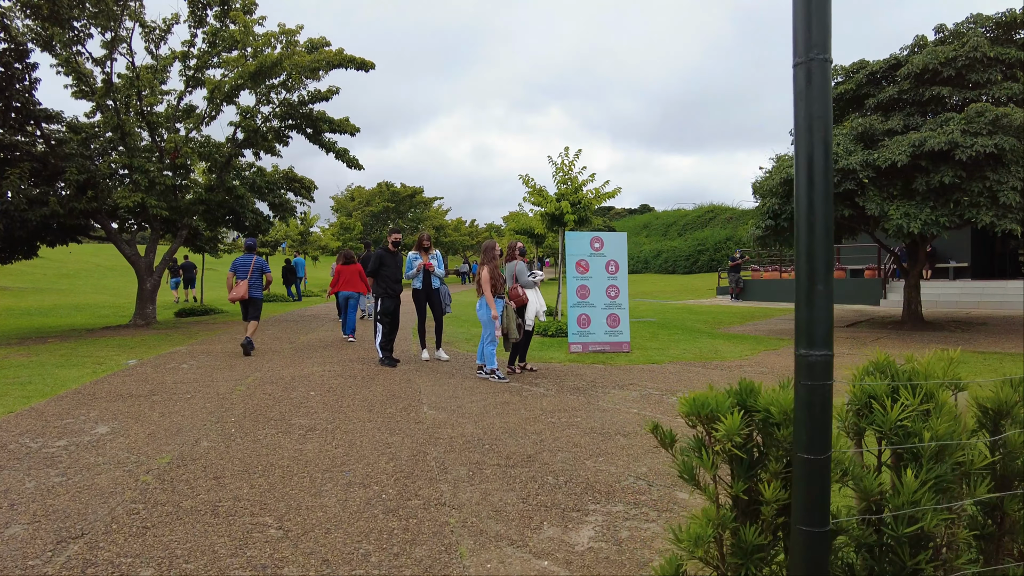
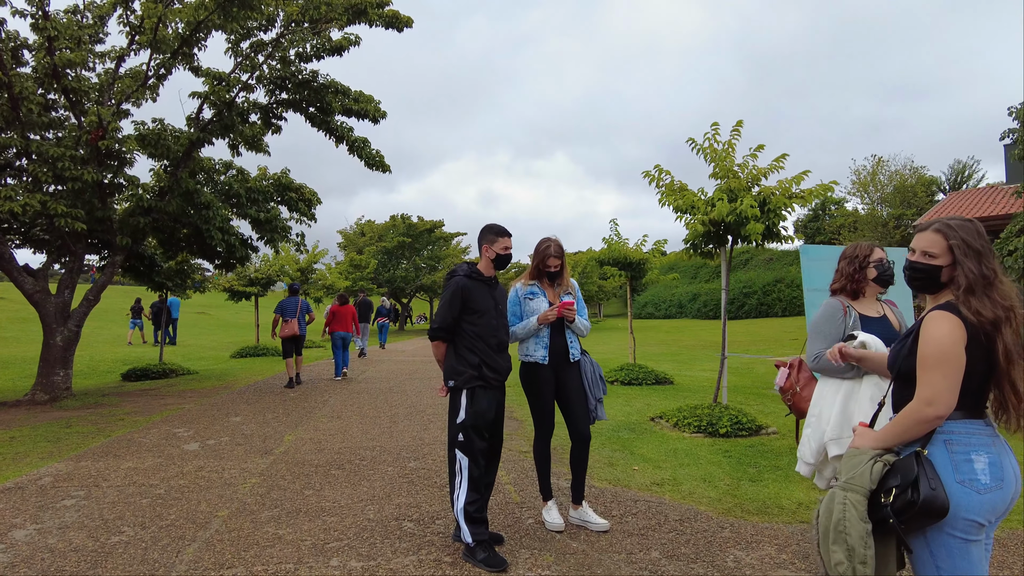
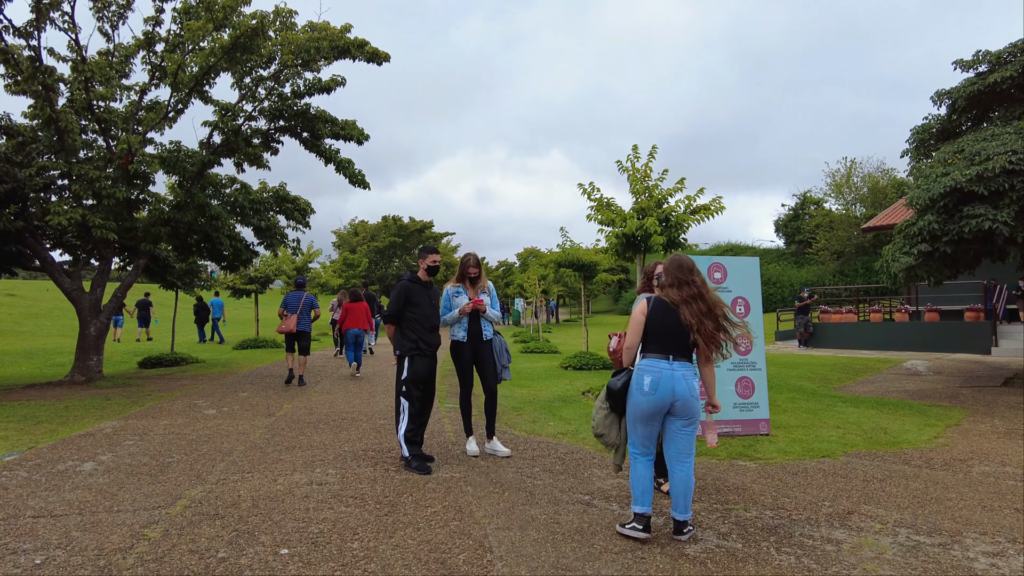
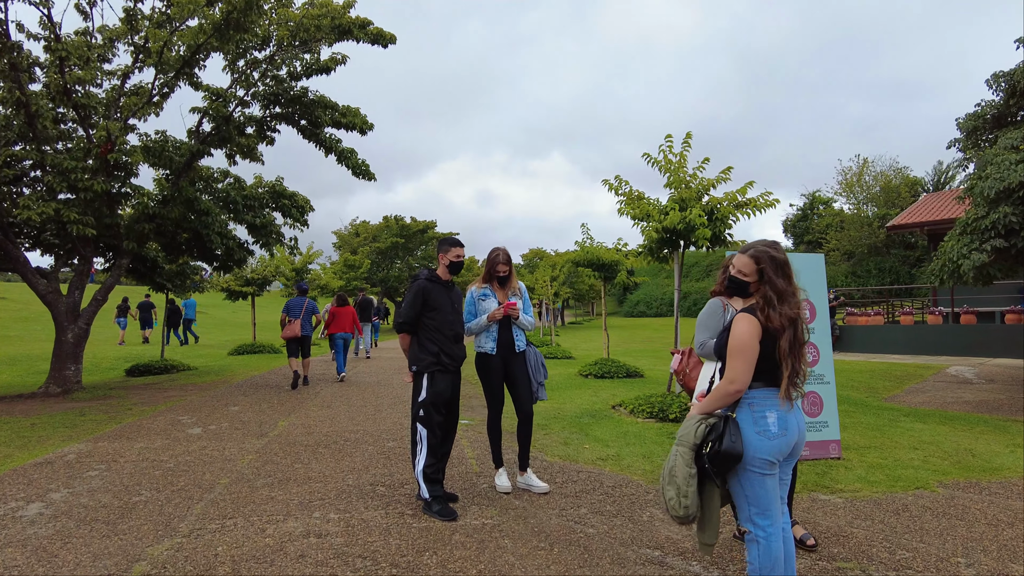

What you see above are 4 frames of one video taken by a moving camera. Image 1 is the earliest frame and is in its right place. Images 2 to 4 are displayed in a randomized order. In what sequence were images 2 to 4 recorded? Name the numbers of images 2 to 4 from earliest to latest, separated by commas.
3, 4, 2
